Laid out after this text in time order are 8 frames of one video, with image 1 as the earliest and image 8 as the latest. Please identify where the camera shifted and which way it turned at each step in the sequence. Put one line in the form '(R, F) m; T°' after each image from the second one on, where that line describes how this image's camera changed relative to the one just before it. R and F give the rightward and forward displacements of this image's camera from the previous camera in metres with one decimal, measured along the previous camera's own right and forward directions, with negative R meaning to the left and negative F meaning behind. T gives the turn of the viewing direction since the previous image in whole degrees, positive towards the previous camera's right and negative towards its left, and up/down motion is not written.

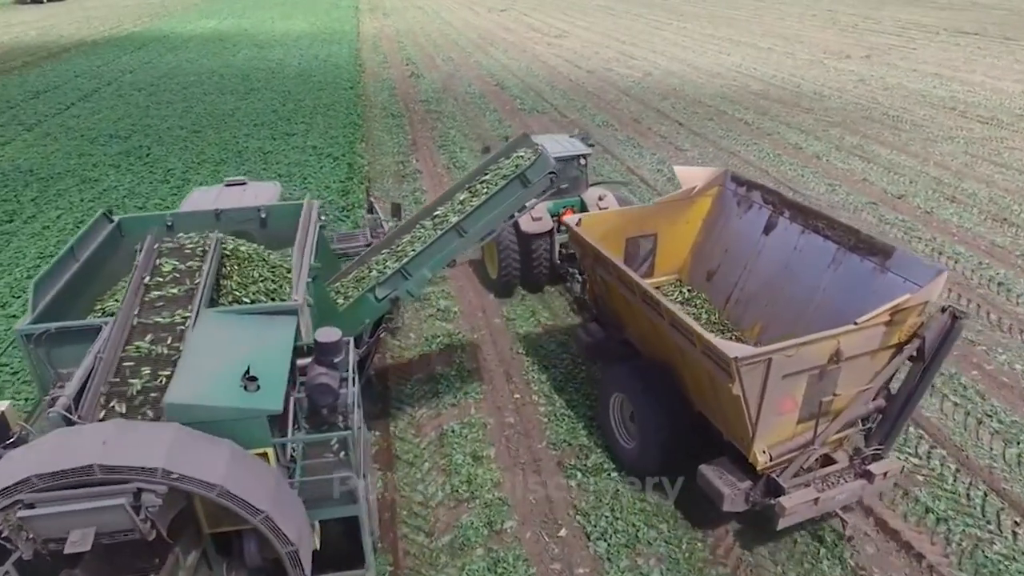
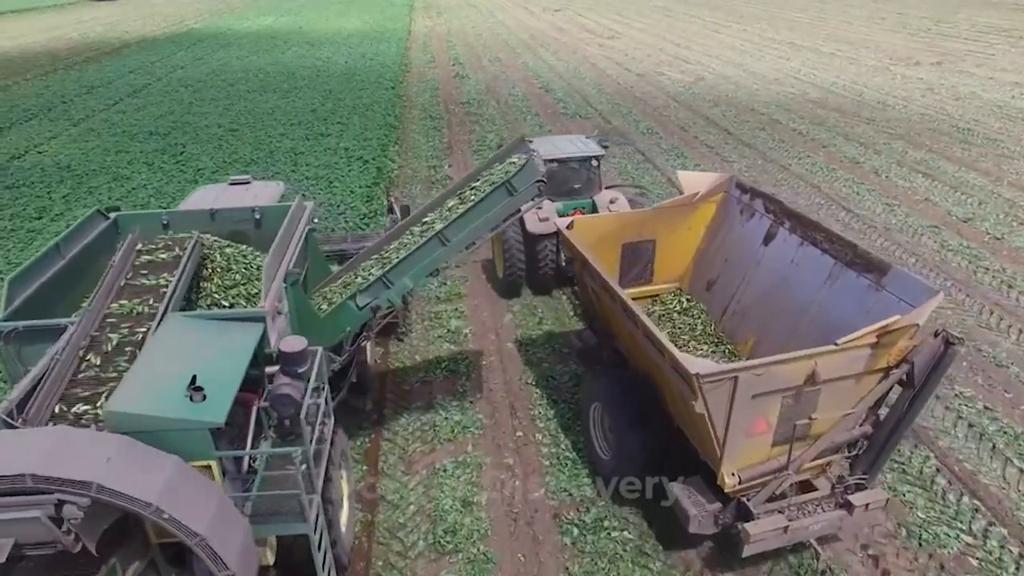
(+0.4, +0.6) m; -4°
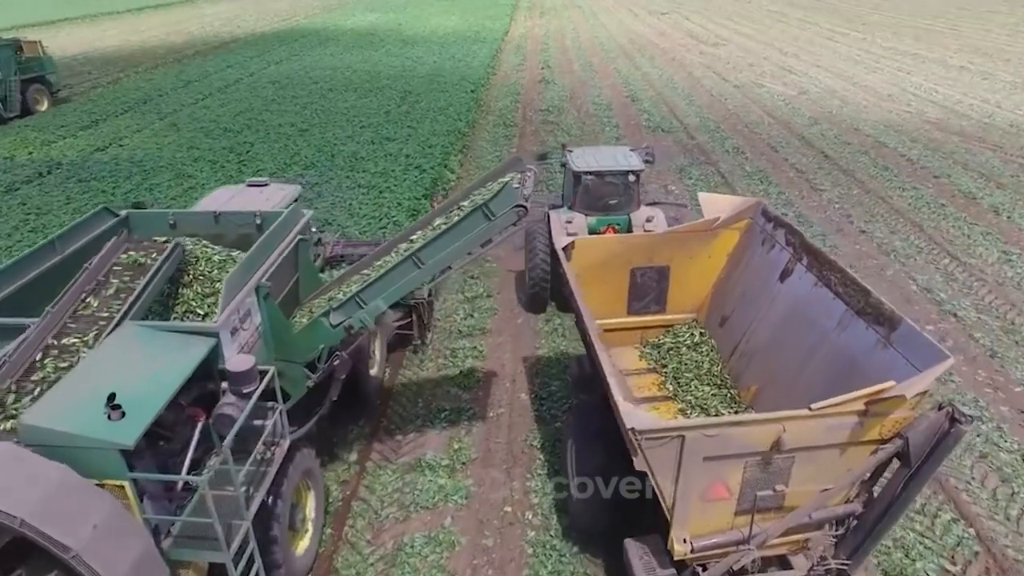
(+0.8, +1.0) m; -8°
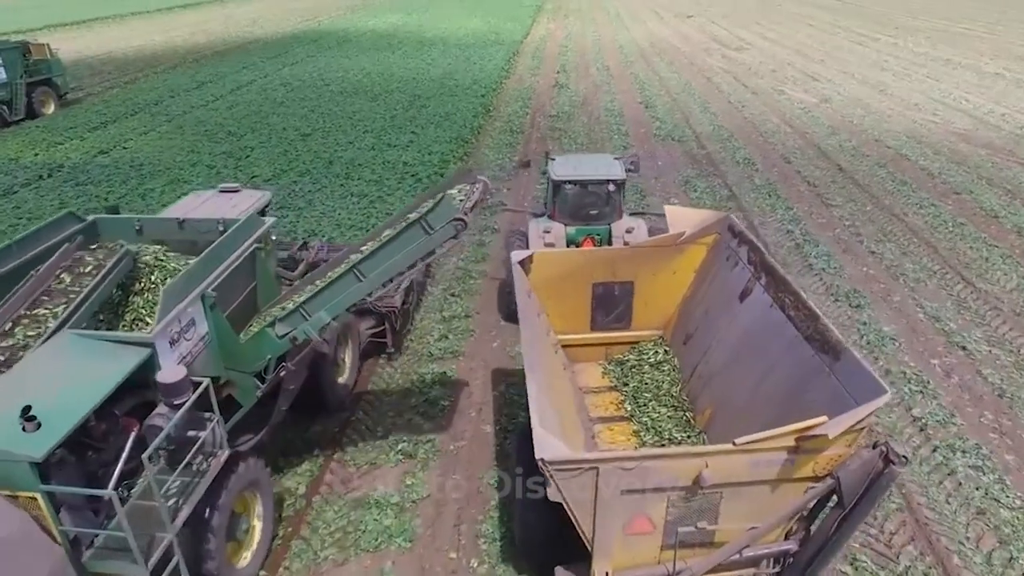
(+0.6, +0.4) m; -2°
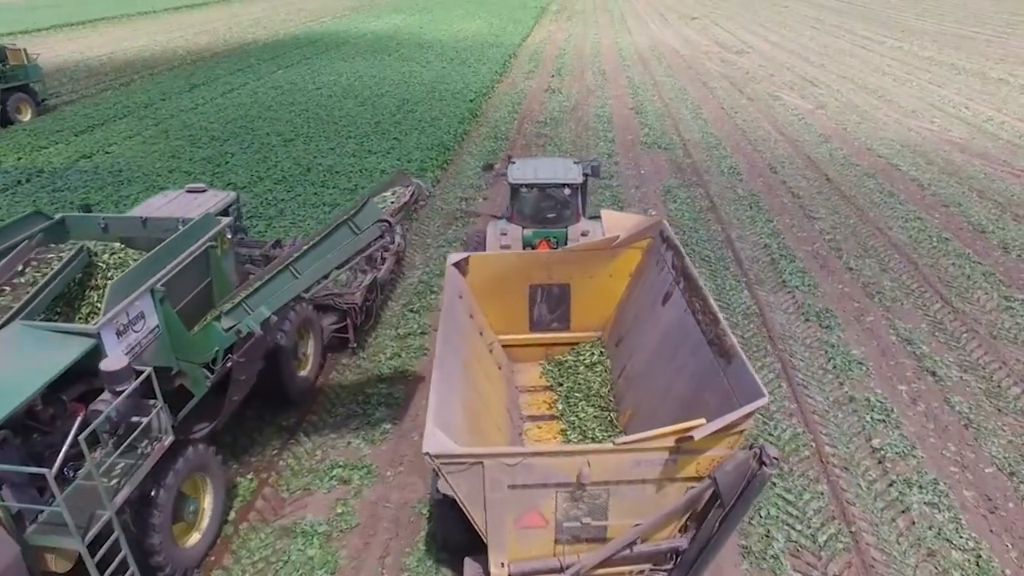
(+0.6, +0.3) m; -1°
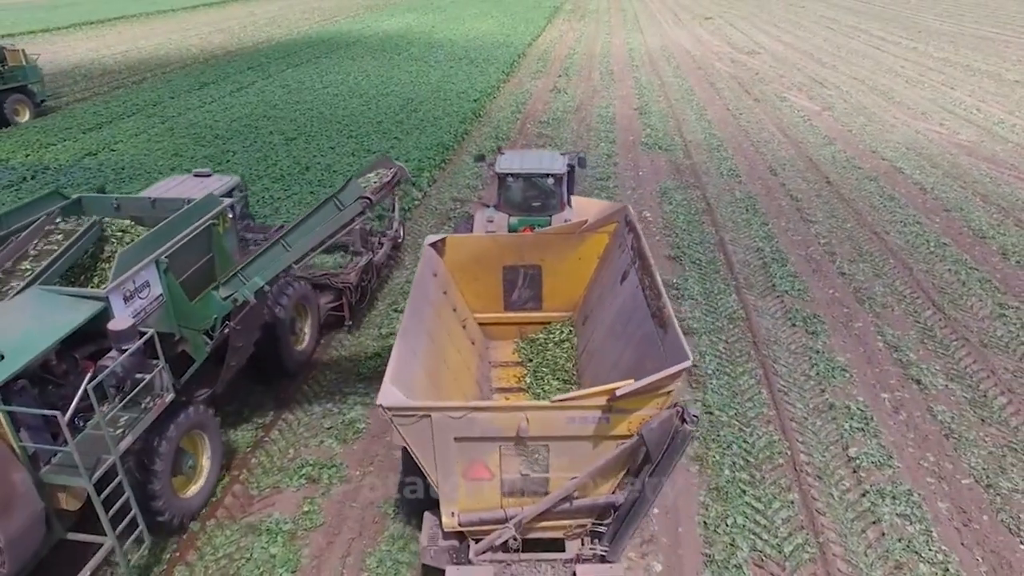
(+0.4, 0.0) m; -1°
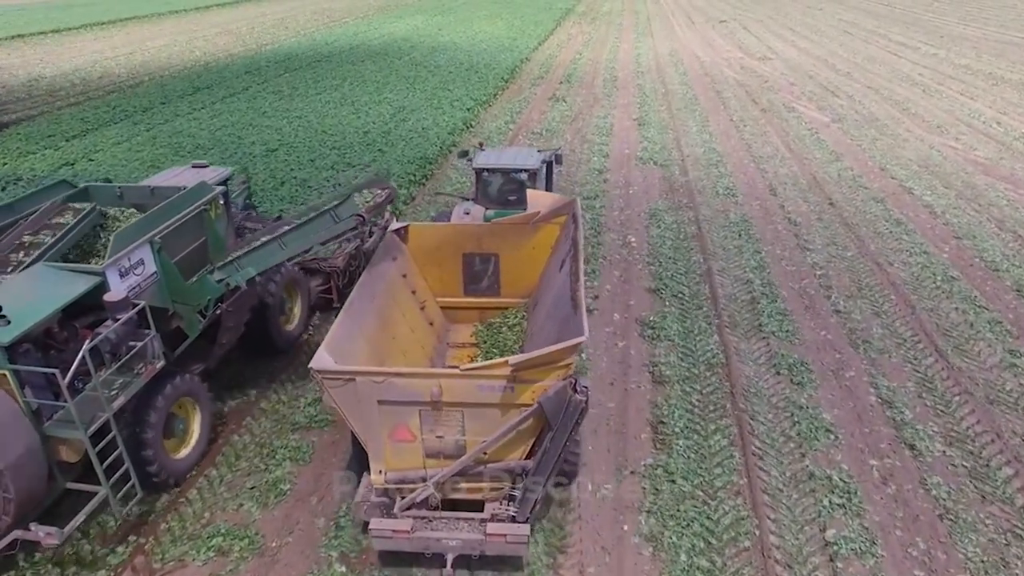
(+0.6, +0.7) m; -1°
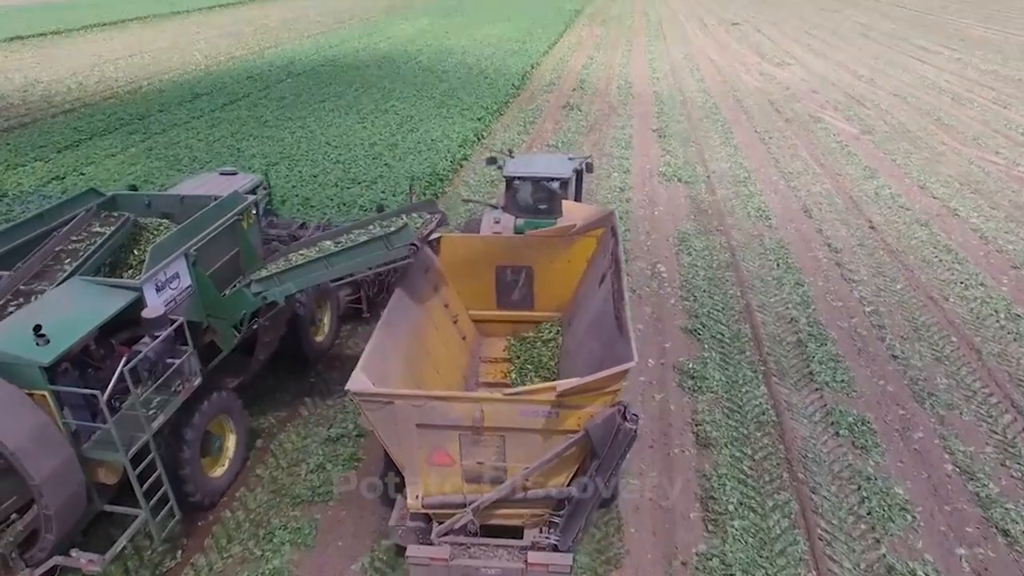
(-0.2, +0.8) m; 0°
